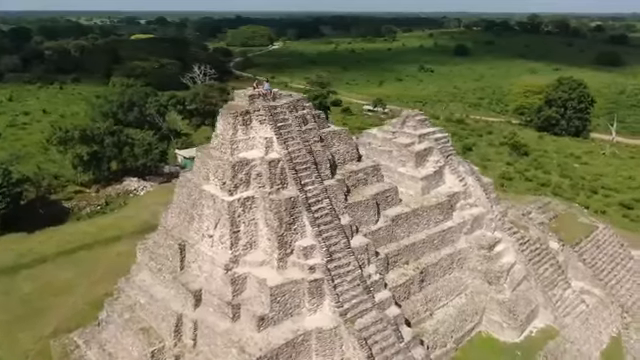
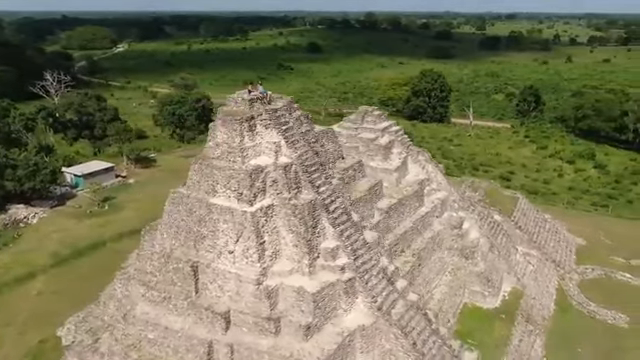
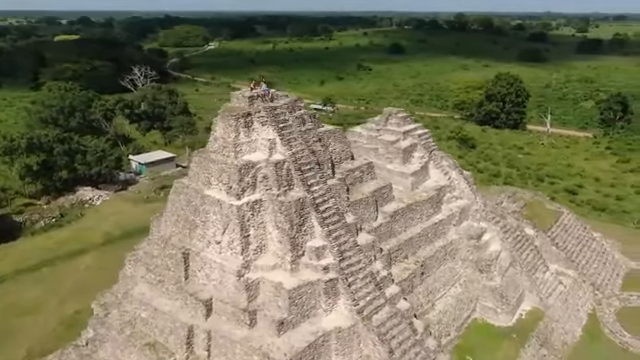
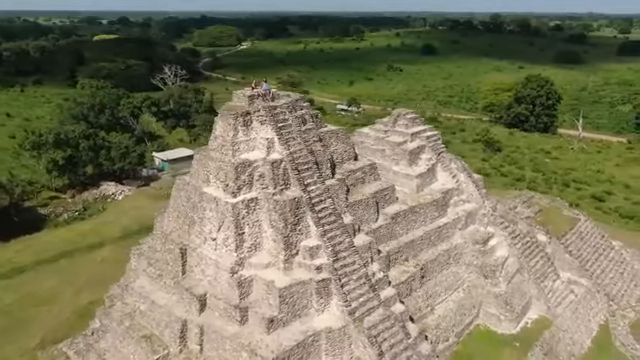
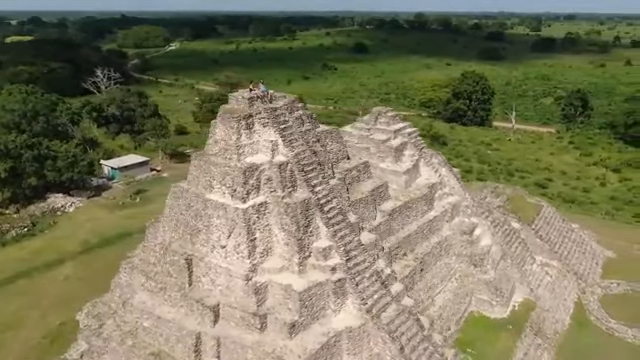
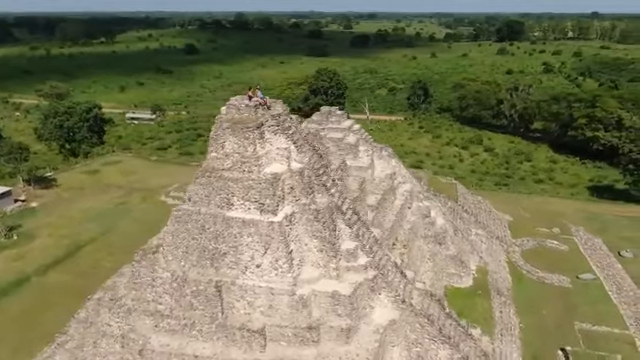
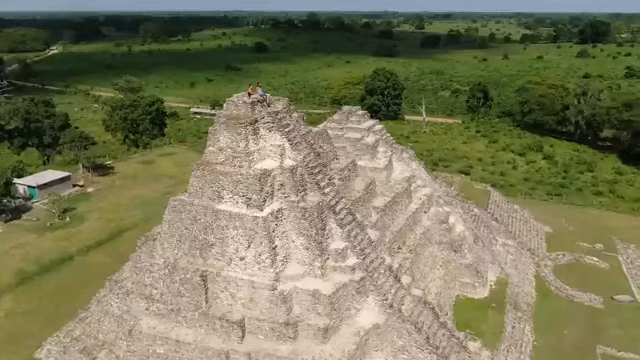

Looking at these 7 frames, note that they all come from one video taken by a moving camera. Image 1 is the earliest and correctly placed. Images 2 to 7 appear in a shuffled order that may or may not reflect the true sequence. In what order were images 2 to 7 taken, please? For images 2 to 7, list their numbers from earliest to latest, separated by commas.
4, 3, 5, 2, 7, 6
